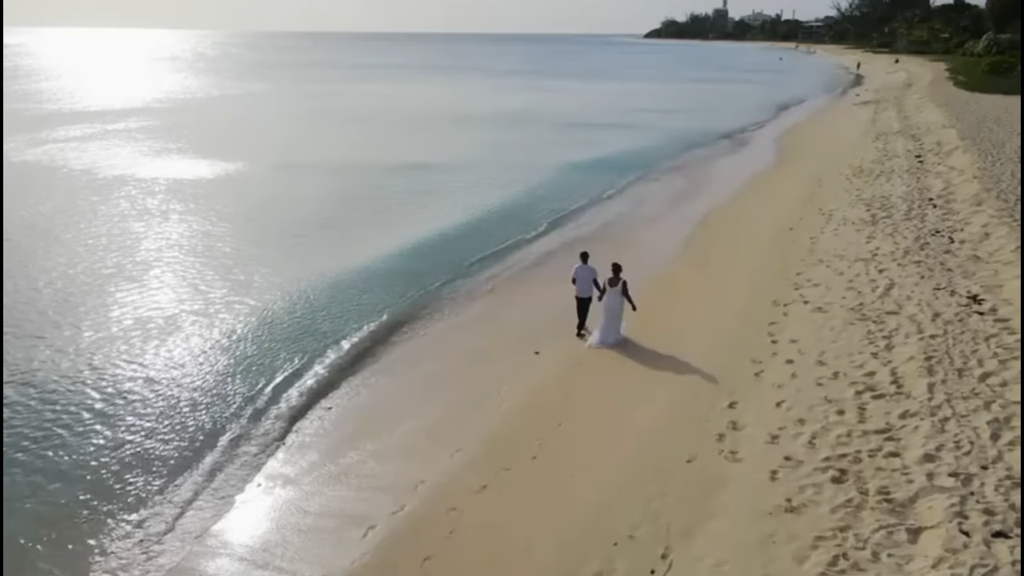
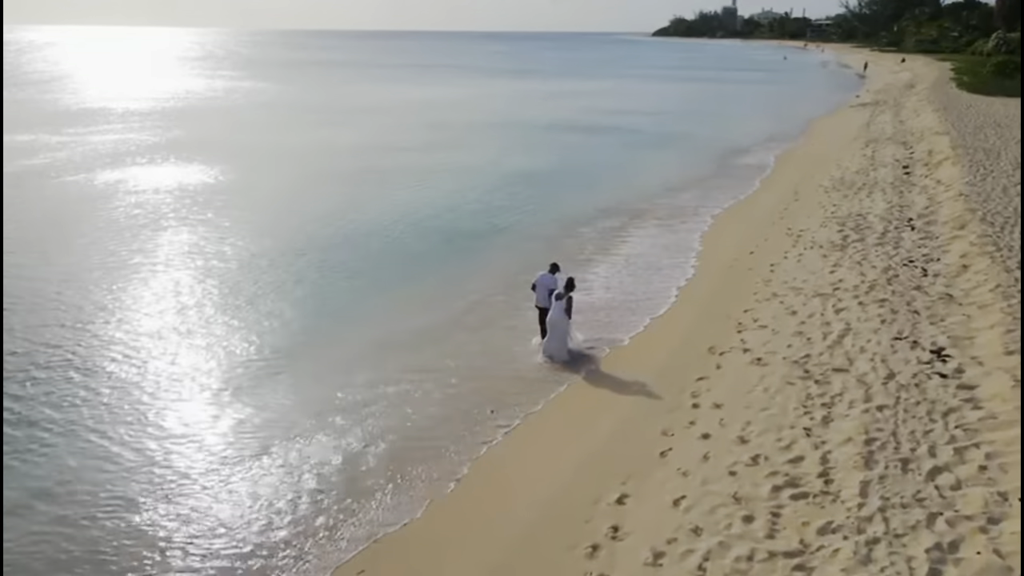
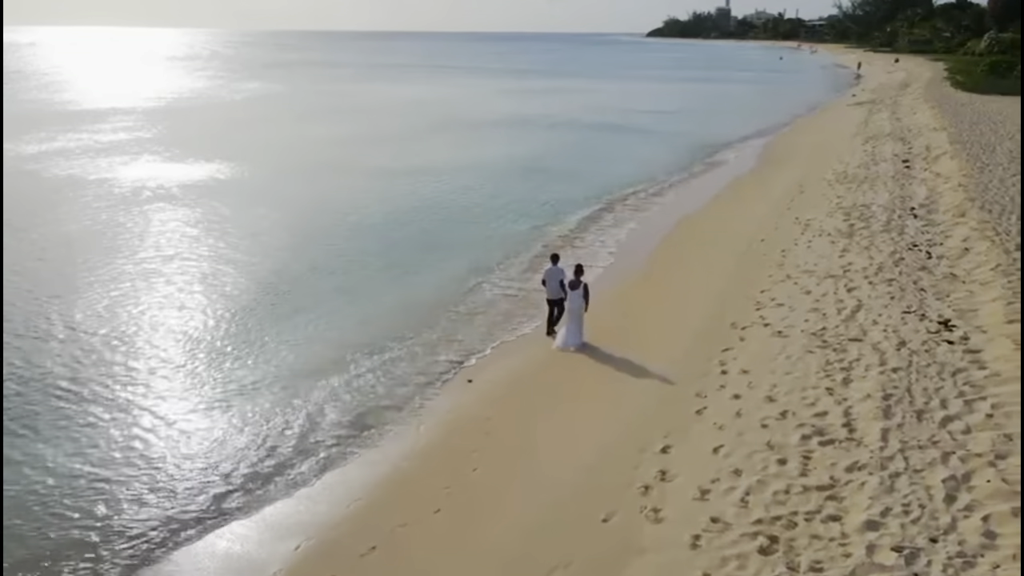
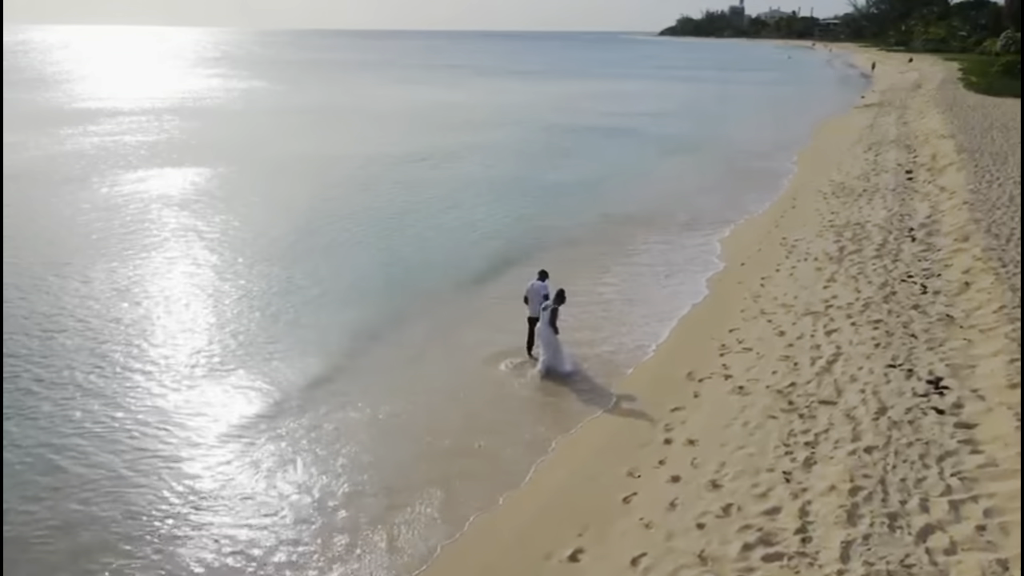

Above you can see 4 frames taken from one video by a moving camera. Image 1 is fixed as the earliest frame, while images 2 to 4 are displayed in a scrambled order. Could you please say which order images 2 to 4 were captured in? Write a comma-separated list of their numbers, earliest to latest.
3, 2, 4
